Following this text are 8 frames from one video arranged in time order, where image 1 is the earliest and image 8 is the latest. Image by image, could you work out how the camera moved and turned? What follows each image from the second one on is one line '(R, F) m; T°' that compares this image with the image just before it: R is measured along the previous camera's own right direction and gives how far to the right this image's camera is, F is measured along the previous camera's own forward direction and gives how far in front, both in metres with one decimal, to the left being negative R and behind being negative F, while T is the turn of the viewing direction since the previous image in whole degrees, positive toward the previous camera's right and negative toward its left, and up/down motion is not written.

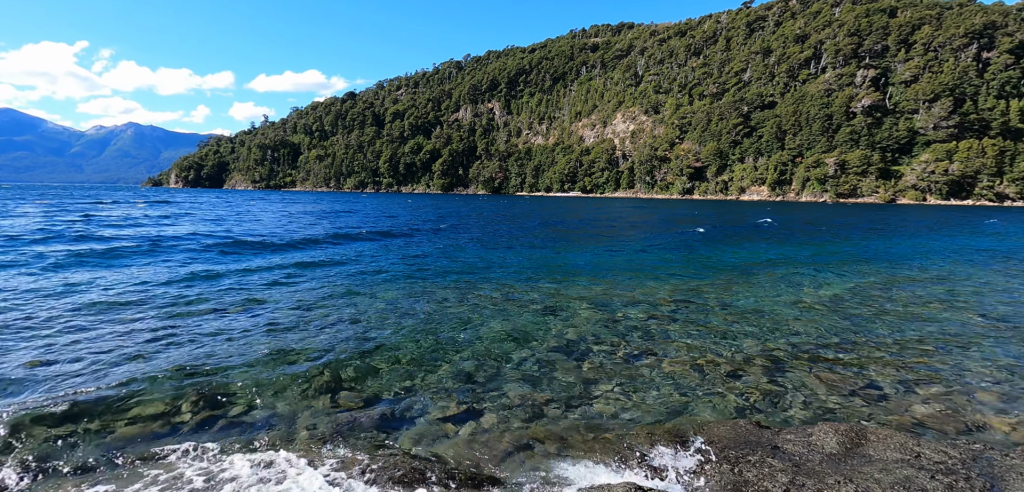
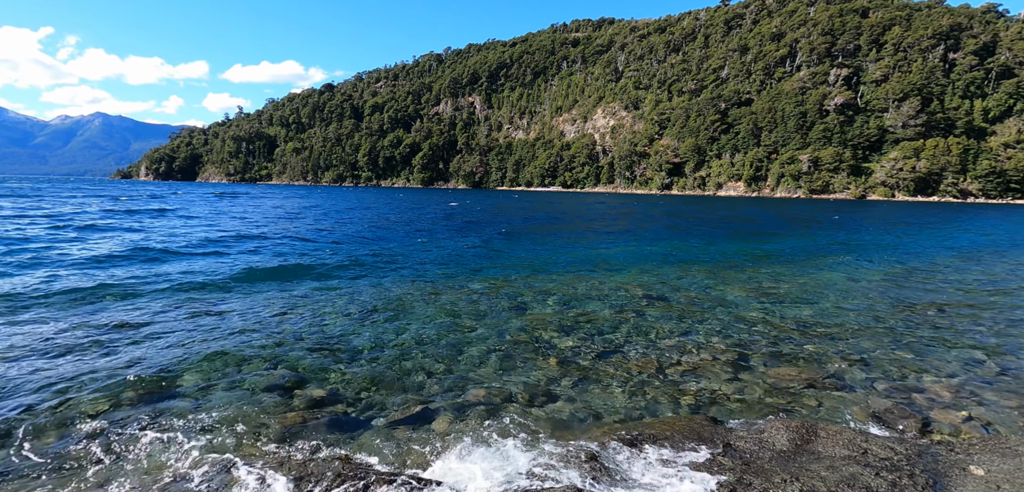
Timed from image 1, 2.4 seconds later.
(-0.3, +0.2) m; +2°
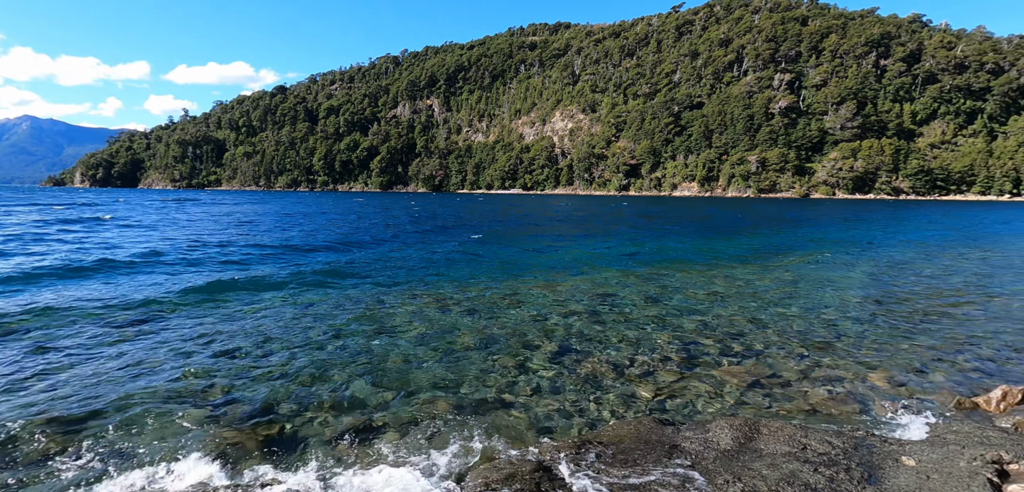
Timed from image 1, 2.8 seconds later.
(-0.2, 0.0) m; +4°
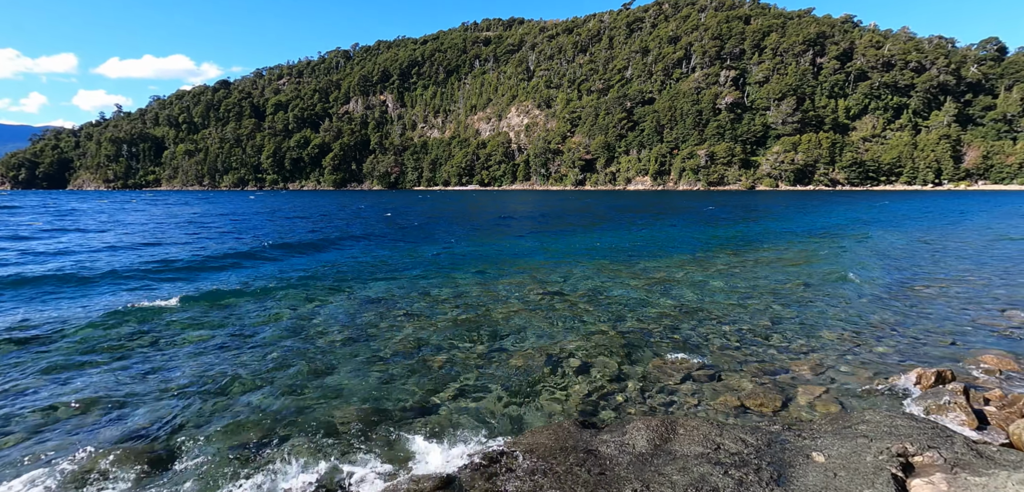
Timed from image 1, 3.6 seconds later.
(-0.2, 0.0) m; +5°
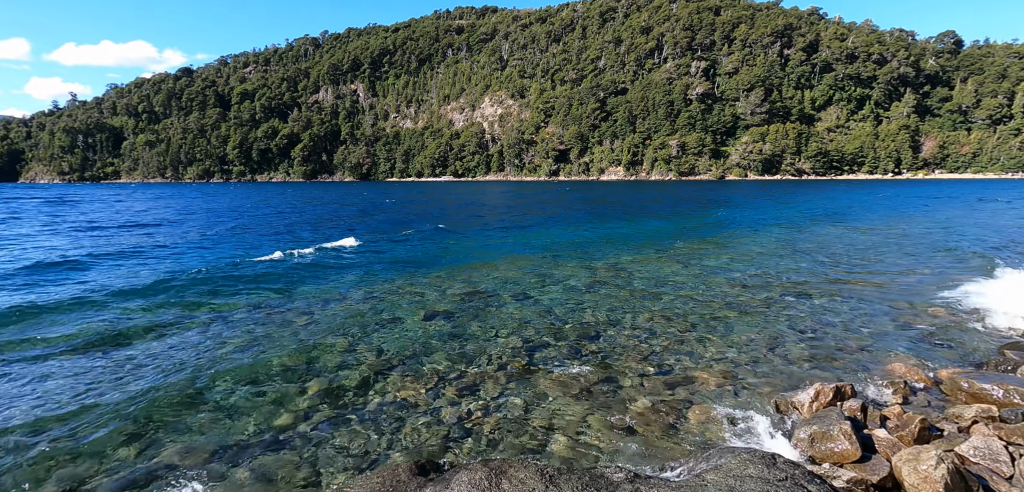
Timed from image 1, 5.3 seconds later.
(-0.5, +0.1) m; +3°
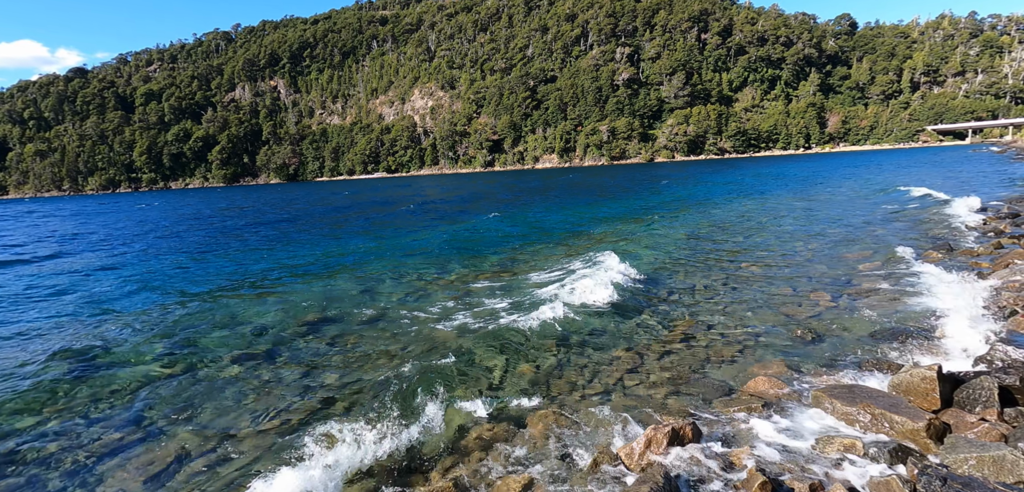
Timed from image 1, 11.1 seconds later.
(-1.4, -0.3) m; +7°
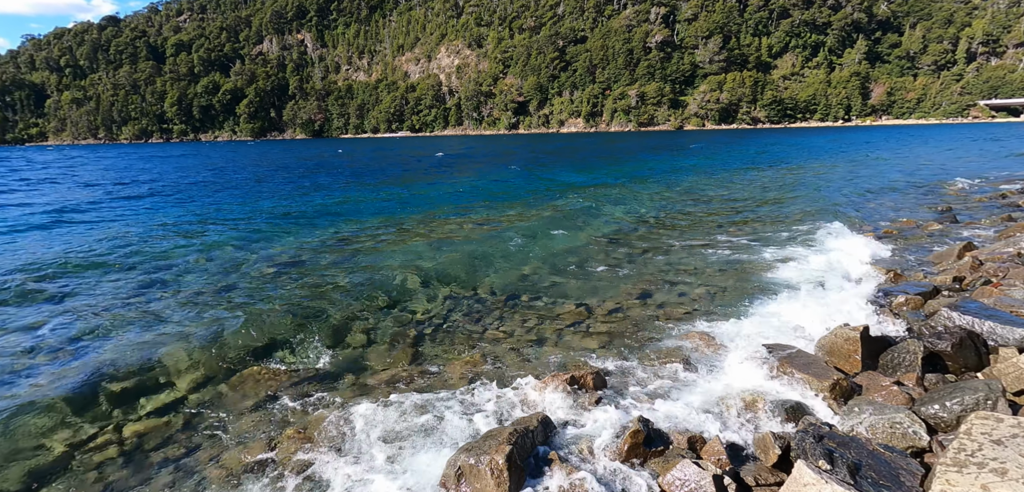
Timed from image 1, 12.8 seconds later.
(+0.9, +0.1) m; -2°
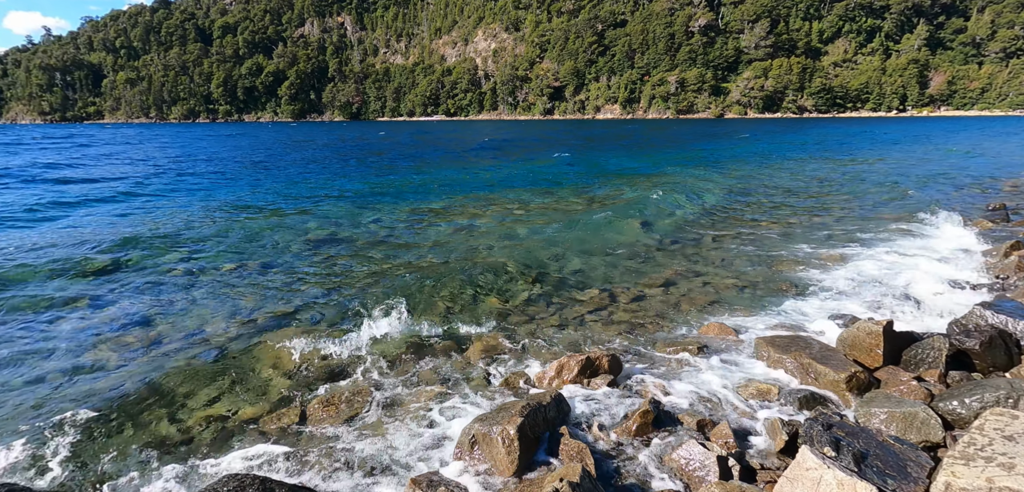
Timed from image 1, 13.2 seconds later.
(+0.1, -0.1) m; -4°
